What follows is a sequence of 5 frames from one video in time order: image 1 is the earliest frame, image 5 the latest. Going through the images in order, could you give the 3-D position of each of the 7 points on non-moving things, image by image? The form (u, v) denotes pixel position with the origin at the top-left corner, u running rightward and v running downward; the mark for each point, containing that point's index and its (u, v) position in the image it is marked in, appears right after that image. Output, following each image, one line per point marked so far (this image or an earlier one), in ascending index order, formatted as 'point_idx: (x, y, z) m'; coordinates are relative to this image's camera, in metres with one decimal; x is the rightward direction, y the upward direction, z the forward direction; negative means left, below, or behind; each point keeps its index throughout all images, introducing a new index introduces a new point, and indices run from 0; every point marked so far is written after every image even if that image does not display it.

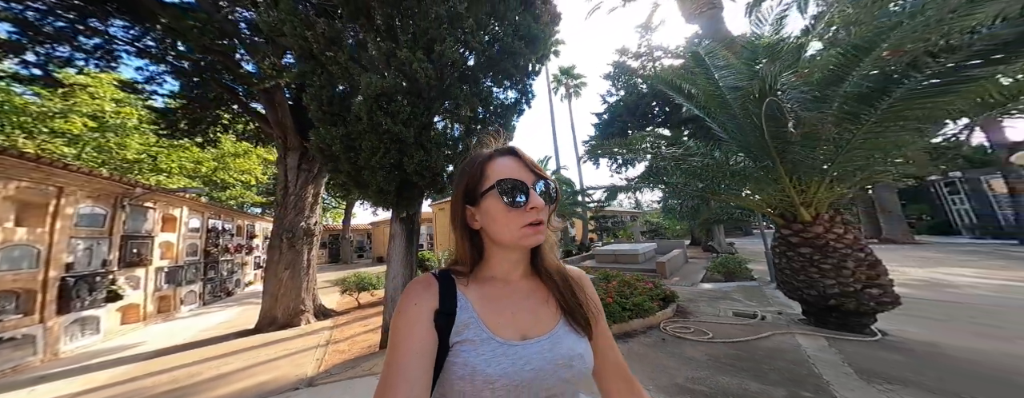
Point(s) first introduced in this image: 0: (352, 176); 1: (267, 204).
0: (-2.6, +0.4, +4.3) m
1: (-16.3, -0.3, +17.3) m
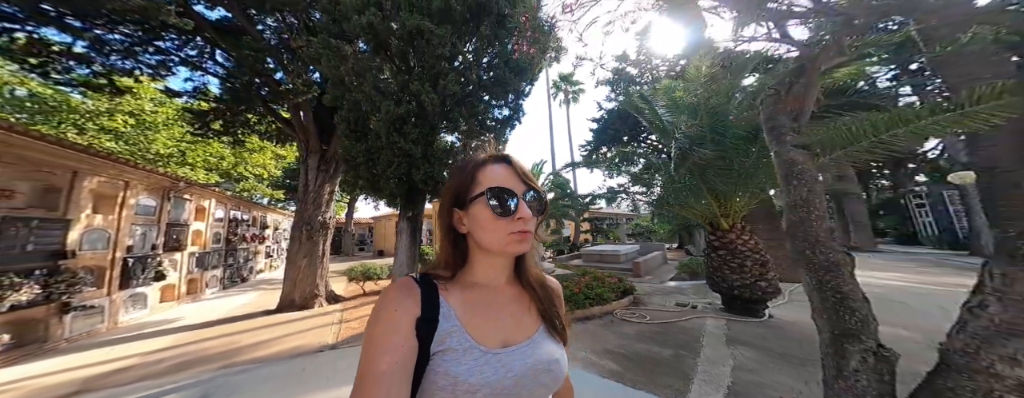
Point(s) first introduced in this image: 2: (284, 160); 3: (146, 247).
0: (-2.8, +0.4, +5.2) m
1: (-16.4, +0.1, +18.3) m
2: (-13.4, +2.3, +15.5) m
3: (-9.0, -1.2, +6.5) m
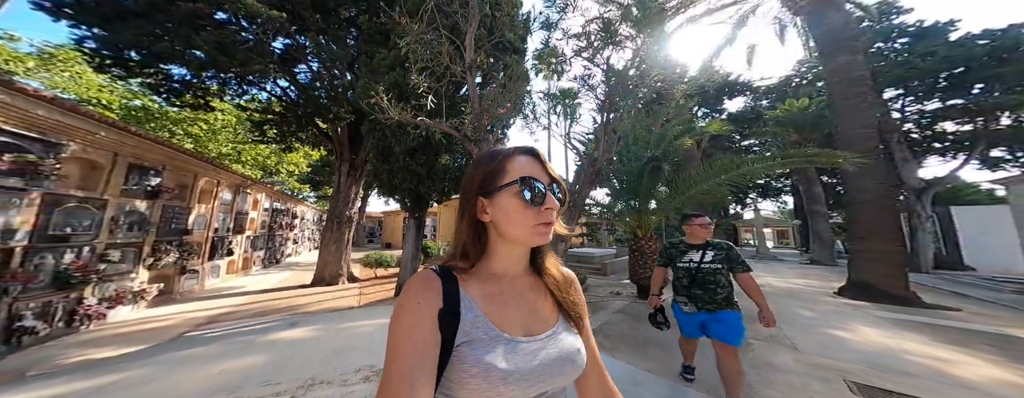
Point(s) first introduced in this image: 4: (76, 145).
0: (-3.3, +0.3, +7.1) m
1: (-16.3, +0.7, +20.8) m
2: (-13.4, +2.6, +17.8) m
3: (-9.5, -1.0, +8.7) m
4: (-6.2, +0.8, +3.8) m
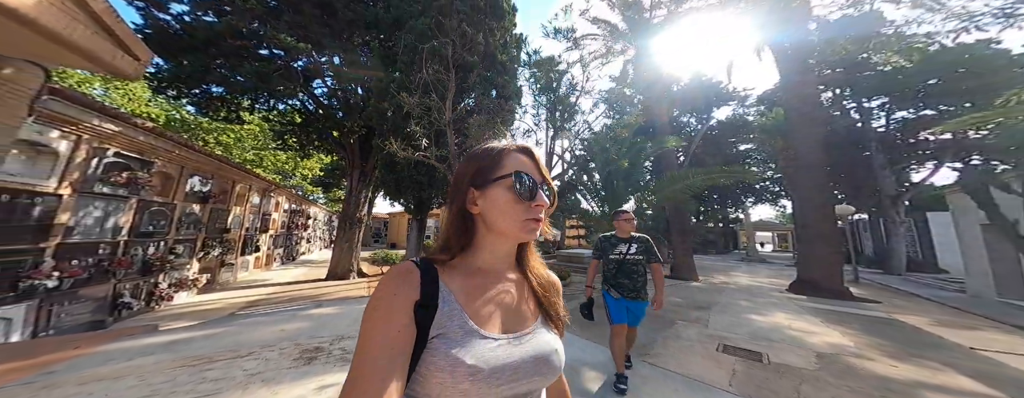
0: (-3.5, +0.1, +8.1) m
1: (-16.2, +0.5, +22.1) m
2: (-13.4, +2.5, +19.1) m
3: (-9.7, -1.1, +9.9) m
4: (-6.6, +0.7, +4.9) m
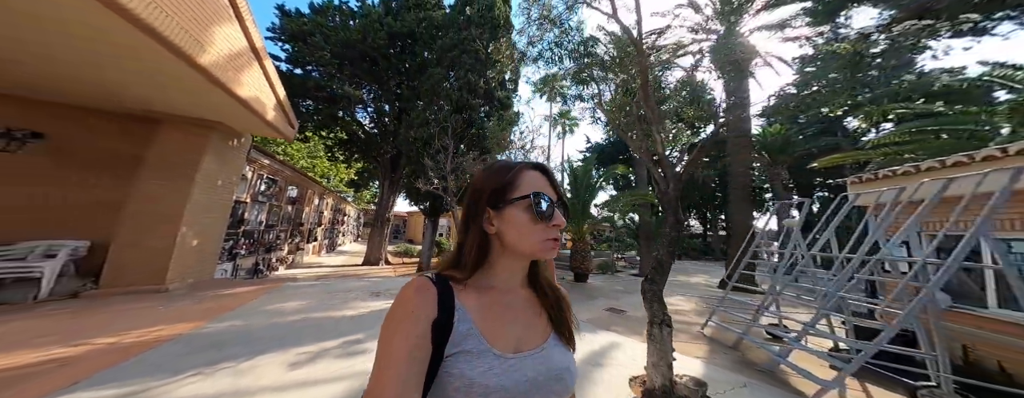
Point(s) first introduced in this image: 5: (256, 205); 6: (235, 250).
0: (-3.7, -0.1, +10.8) m
1: (-15.4, +0.7, +25.6) m
2: (-12.7, +2.6, +22.4) m
3: (-9.8, -1.2, +12.9) m
4: (-7.0, +0.5, +7.8) m
5: (-6.6, -0.2, +6.7) m
6: (-6.4, -1.2, +6.0) m
